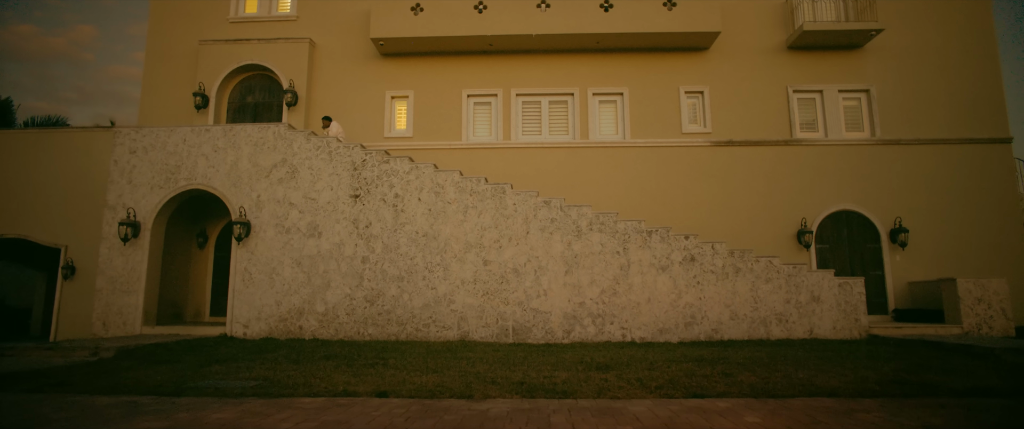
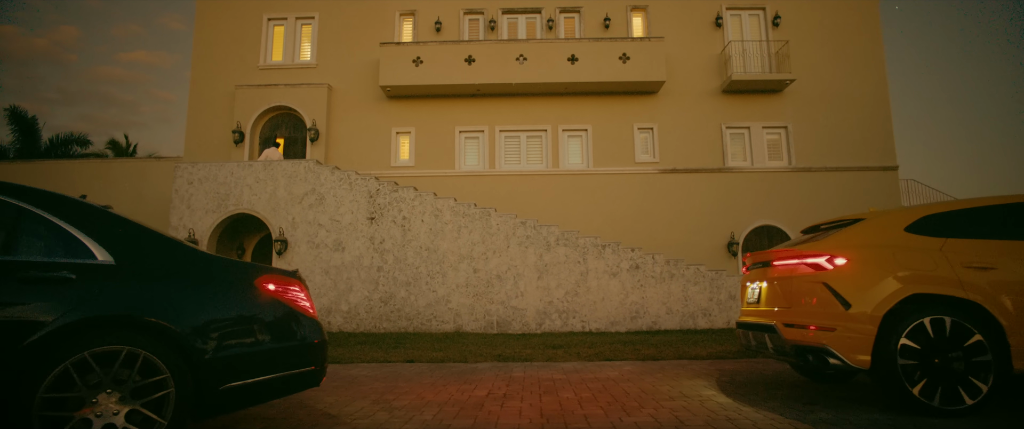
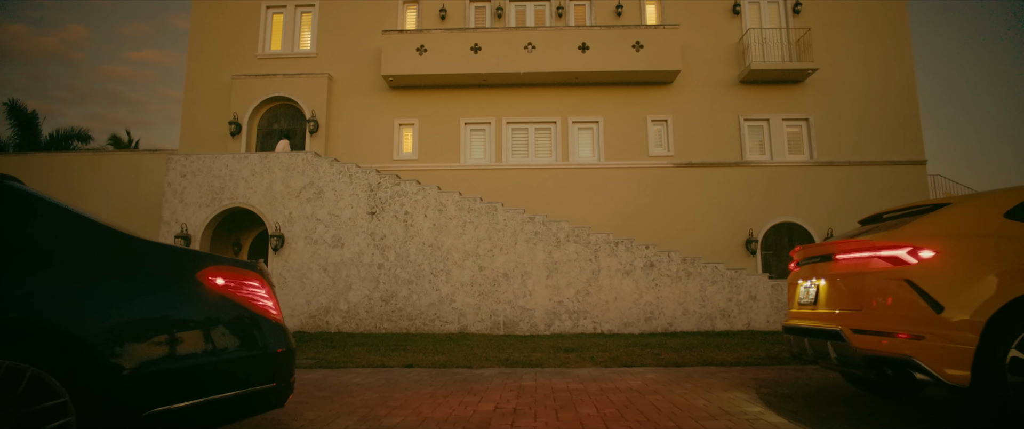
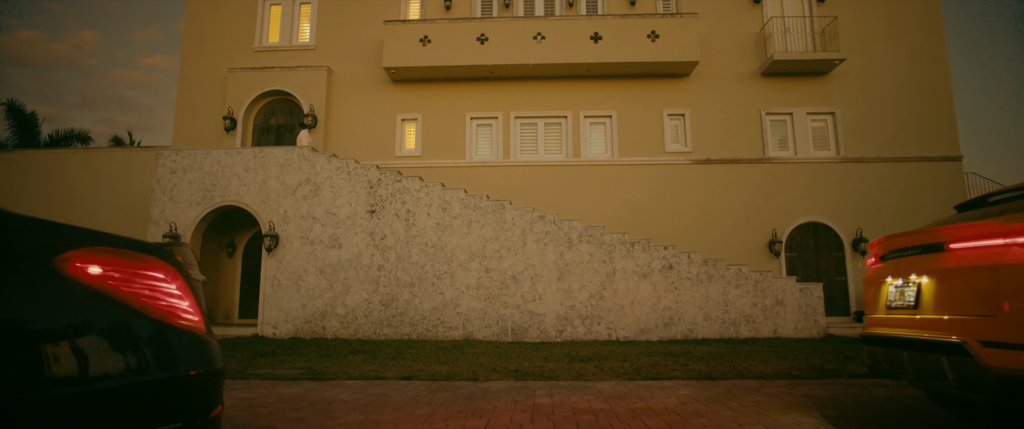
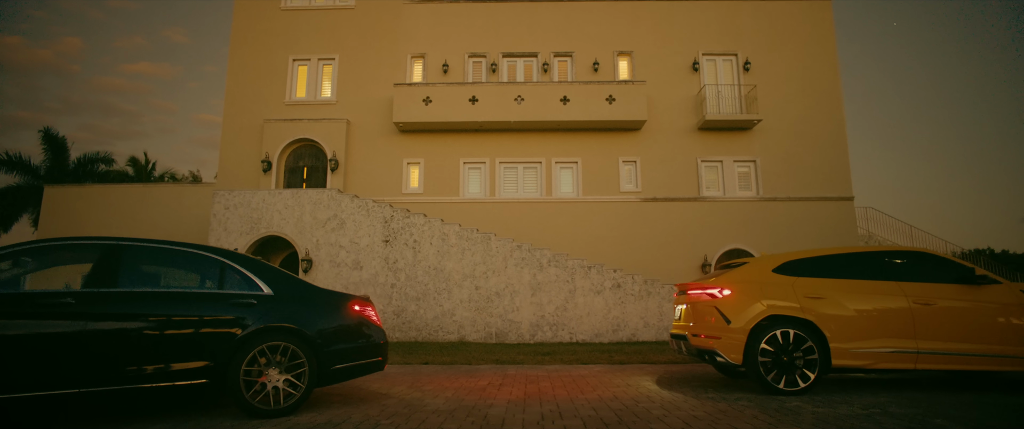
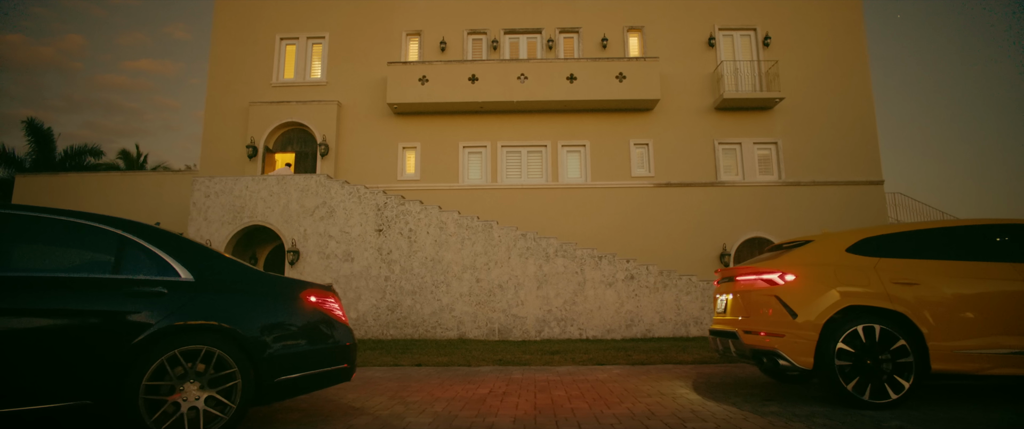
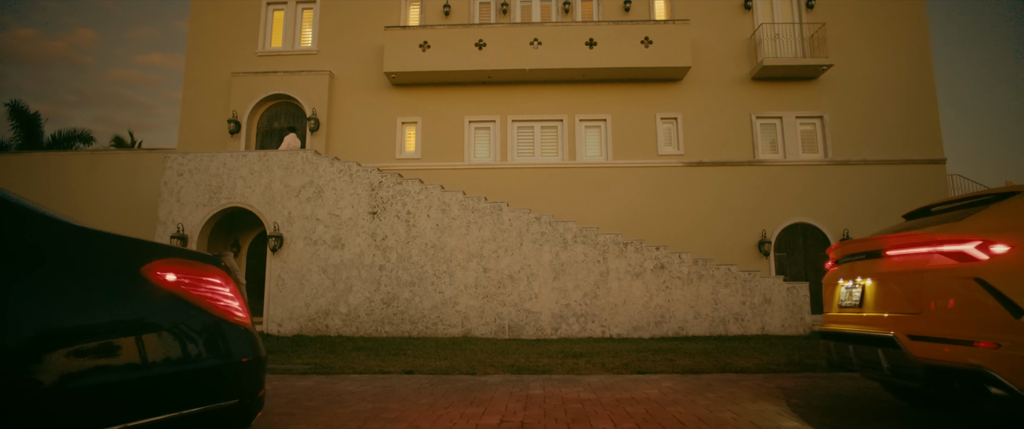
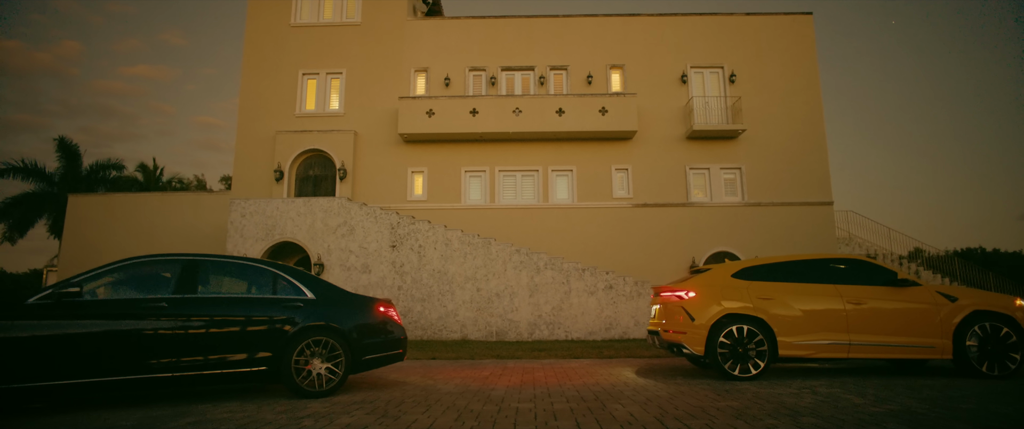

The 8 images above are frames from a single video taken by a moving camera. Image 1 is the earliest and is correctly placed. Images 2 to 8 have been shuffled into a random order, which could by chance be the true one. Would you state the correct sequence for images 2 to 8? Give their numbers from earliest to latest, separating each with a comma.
4, 7, 3, 2, 6, 5, 8
